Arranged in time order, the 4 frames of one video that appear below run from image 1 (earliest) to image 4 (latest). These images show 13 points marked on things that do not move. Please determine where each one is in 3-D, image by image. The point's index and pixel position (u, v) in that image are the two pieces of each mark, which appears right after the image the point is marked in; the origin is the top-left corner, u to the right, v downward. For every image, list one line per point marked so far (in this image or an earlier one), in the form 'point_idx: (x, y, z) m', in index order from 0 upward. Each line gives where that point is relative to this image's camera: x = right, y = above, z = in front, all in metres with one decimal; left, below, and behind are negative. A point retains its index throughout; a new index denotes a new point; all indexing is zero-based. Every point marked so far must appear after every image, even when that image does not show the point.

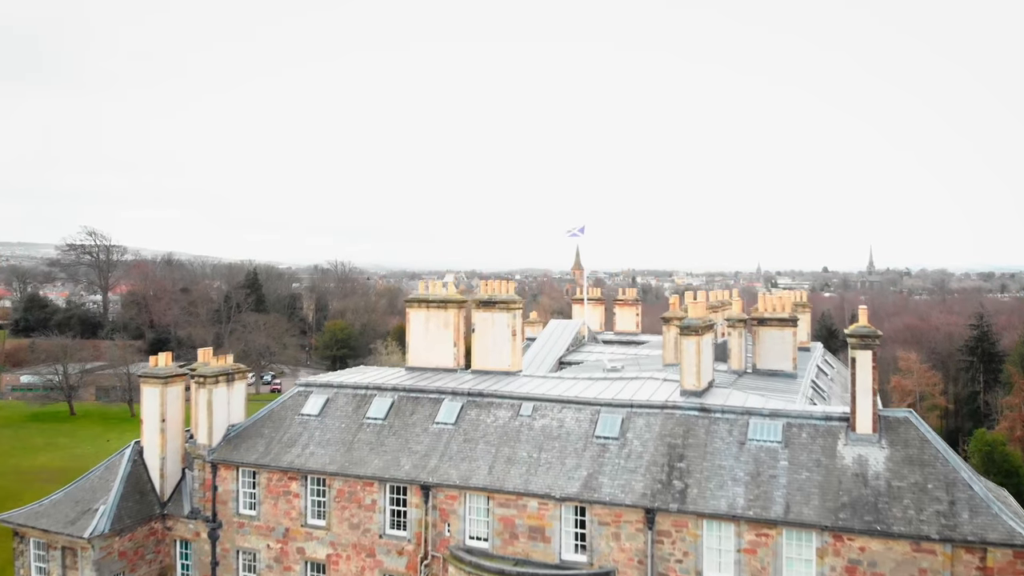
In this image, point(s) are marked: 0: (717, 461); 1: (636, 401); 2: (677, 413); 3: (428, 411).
0: (+3.5, -3.0, +11.8) m
1: (+2.3, -2.1, +12.9) m
2: (+3.1, -2.3, +12.6) m
3: (-1.7, -2.5, +14.0) m
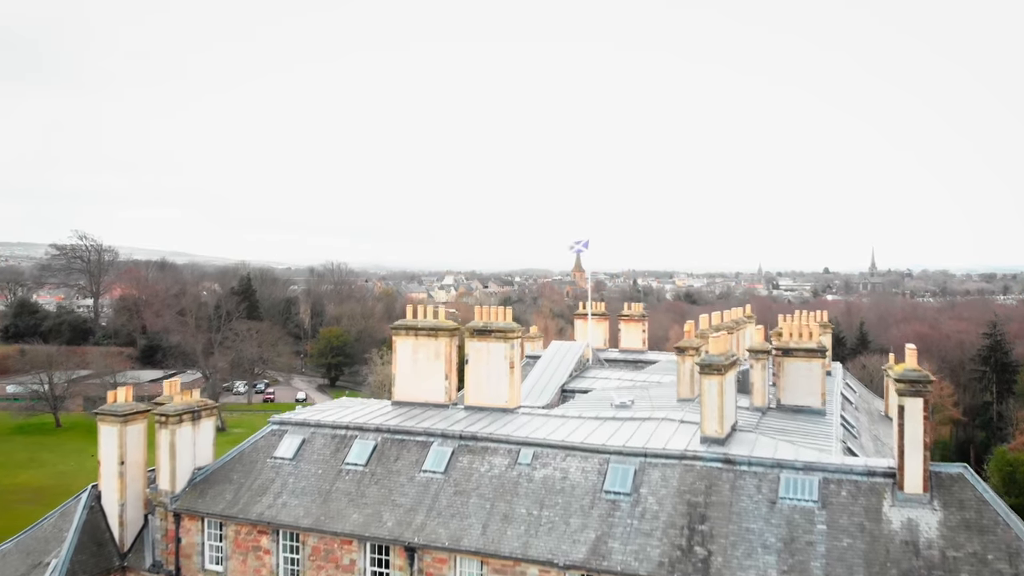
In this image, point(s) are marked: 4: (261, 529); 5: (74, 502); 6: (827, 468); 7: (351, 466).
0: (+3.5, -3.5, +10.3) m
1: (+2.3, -2.7, +11.4) m
2: (+3.0, -2.9, +11.1) m
3: (-1.8, -3.1, +12.5) m
4: (-4.5, -4.3, +12.4) m
5: (-9.1, -4.5, +14.3) m
6: (+4.9, -2.8, +10.7) m
7: (-3.0, -3.3, +12.7) m
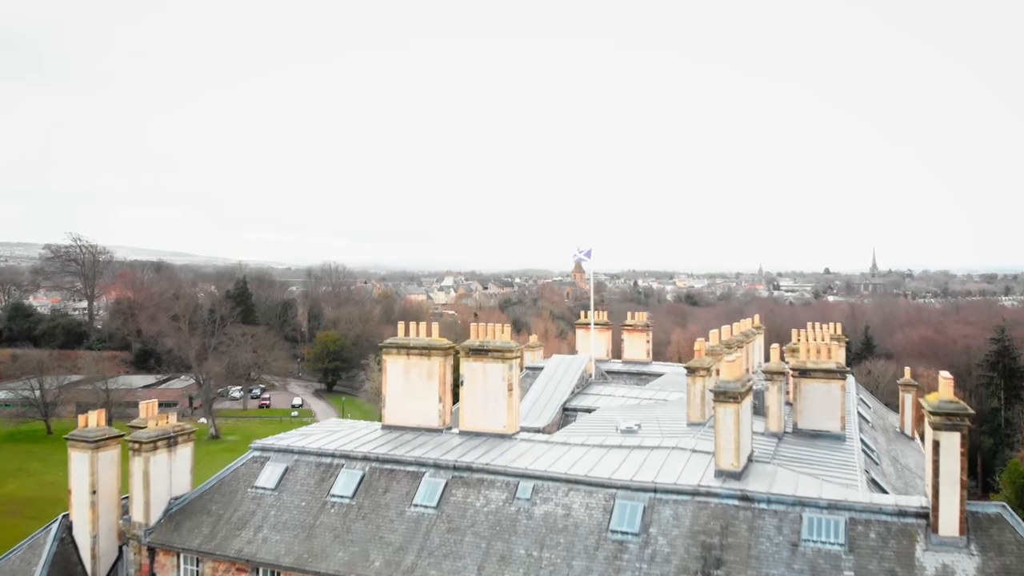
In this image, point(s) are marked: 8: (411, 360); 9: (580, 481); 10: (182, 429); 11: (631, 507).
0: (+3.4, -3.9, +9.4) m
1: (+2.3, -3.0, +10.5) m
2: (+3.0, -3.2, +10.2) m
3: (-1.8, -3.4, +11.6) m
4: (-4.6, -4.7, +11.5) m
5: (-9.2, -4.8, +13.4) m
6: (+4.9, -3.1, +9.8) m
7: (-3.0, -3.6, +11.8) m
8: (-2.0, -1.4, +13.3) m
9: (+1.1, -3.0, +10.8) m
10: (-6.4, -2.7, +13.3) m
11: (+1.8, -3.3, +10.3) m
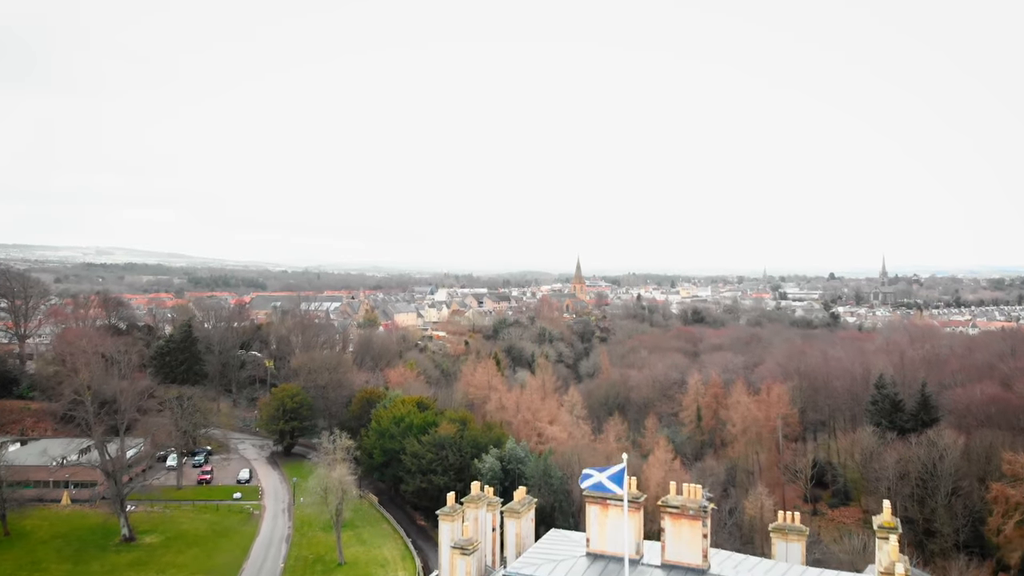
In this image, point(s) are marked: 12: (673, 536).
0: (+2.8, -7.4, +0.2) m
1: (+1.6, -6.5, +1.3) m
2: (+2.3, -6.7, +1.0) m
3: (-2.5, -6.9, +2.3) m
4: (-5.2, -8.2, +2.2) m
5: (-9.8, -8.3, +4.2) m
6: (+4.2, -6.6, +0.6) m
7: (-3.7, -7.1, +2.6) m
8: (-2.6, -4.9, +4.1) m
9: (+0.4, -6.6, +1.6) m
10: (-7.0, -6.2, +4.1) m
11: (+1.2, -6.8, +1.1) m
12: (+3.5, -5.4, +15.3) m
